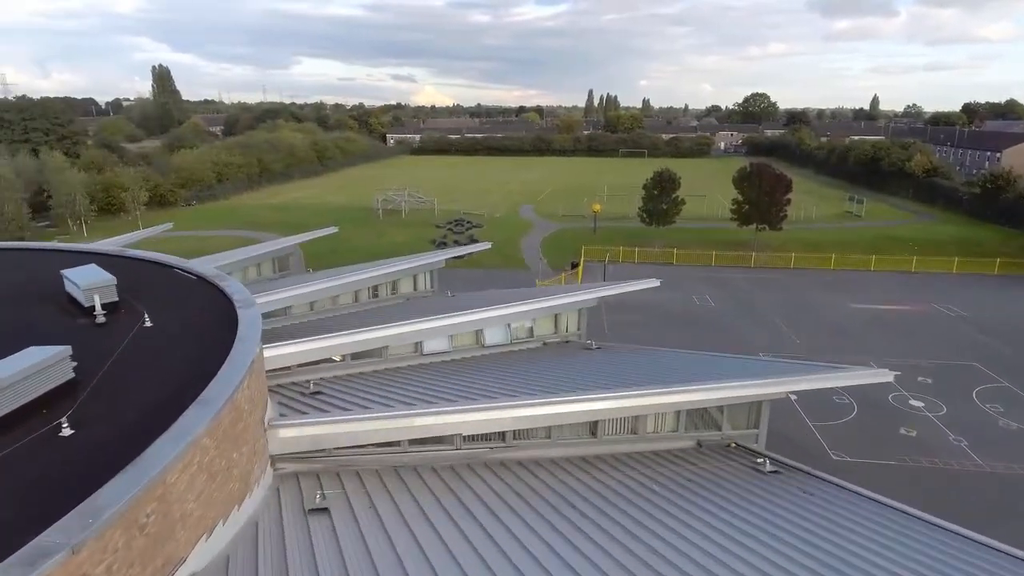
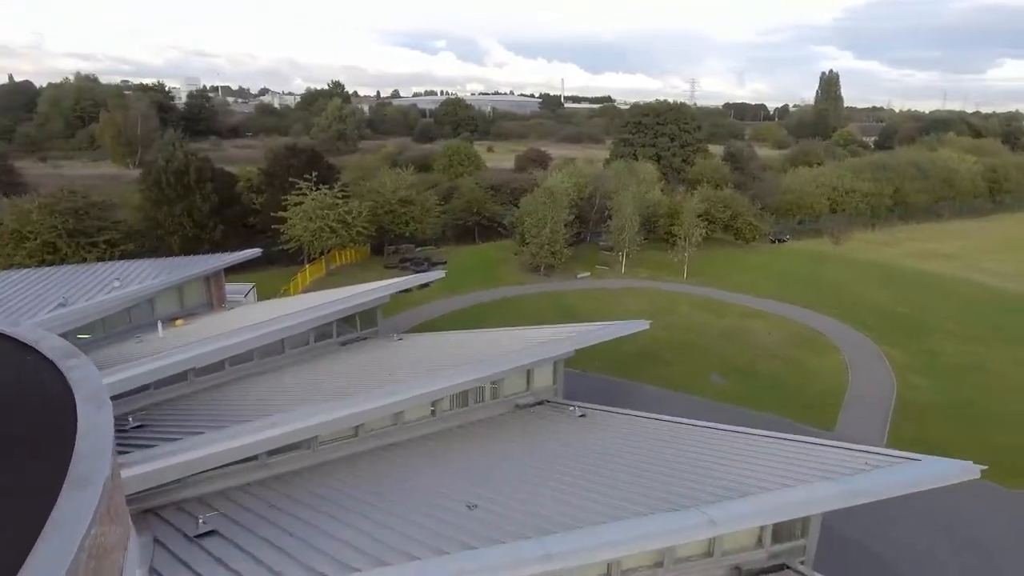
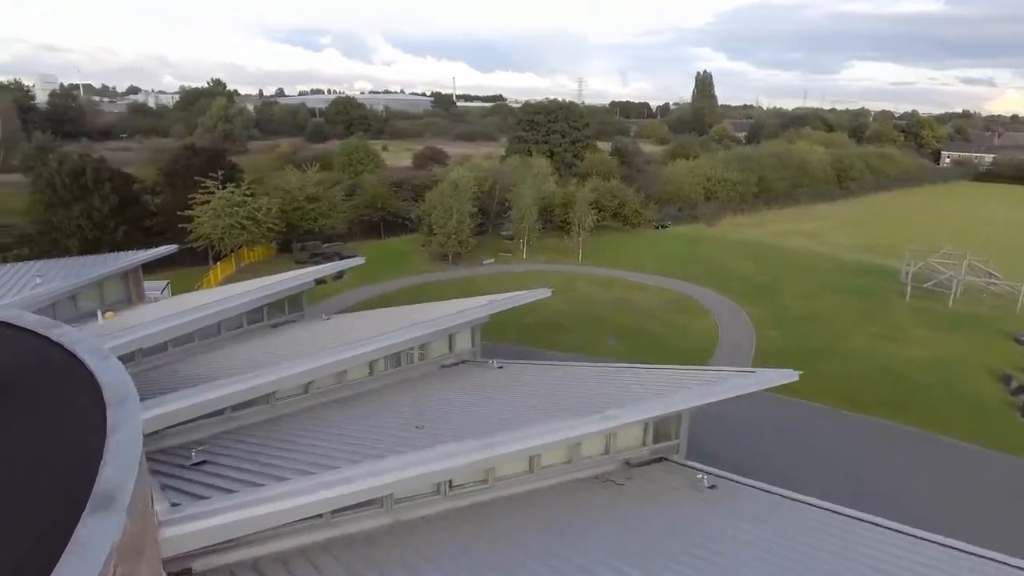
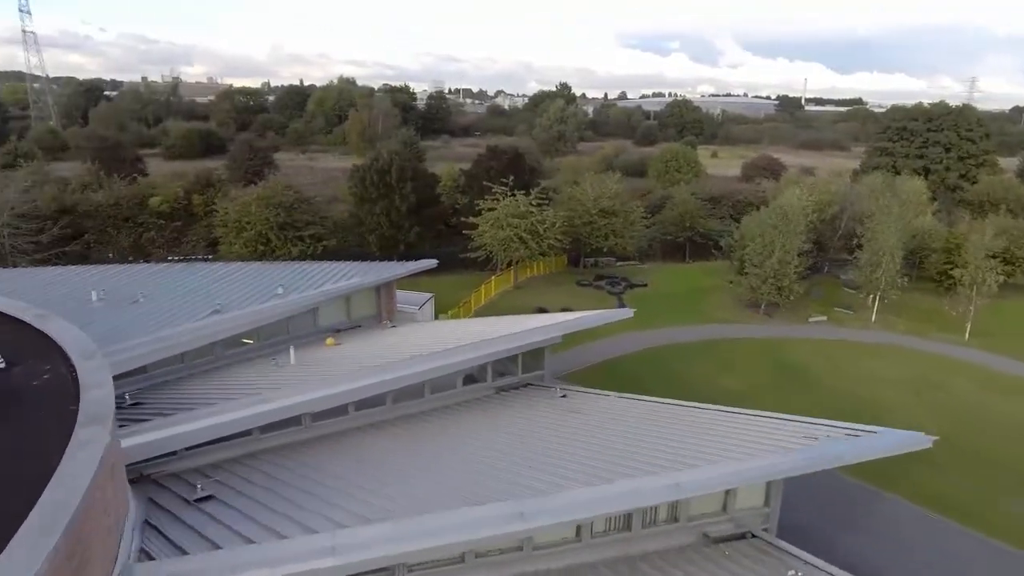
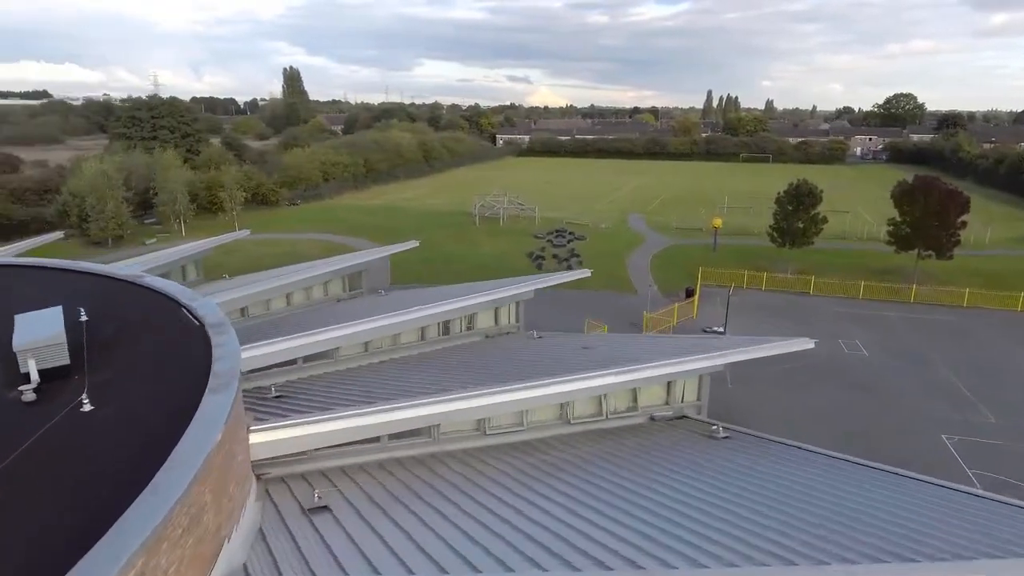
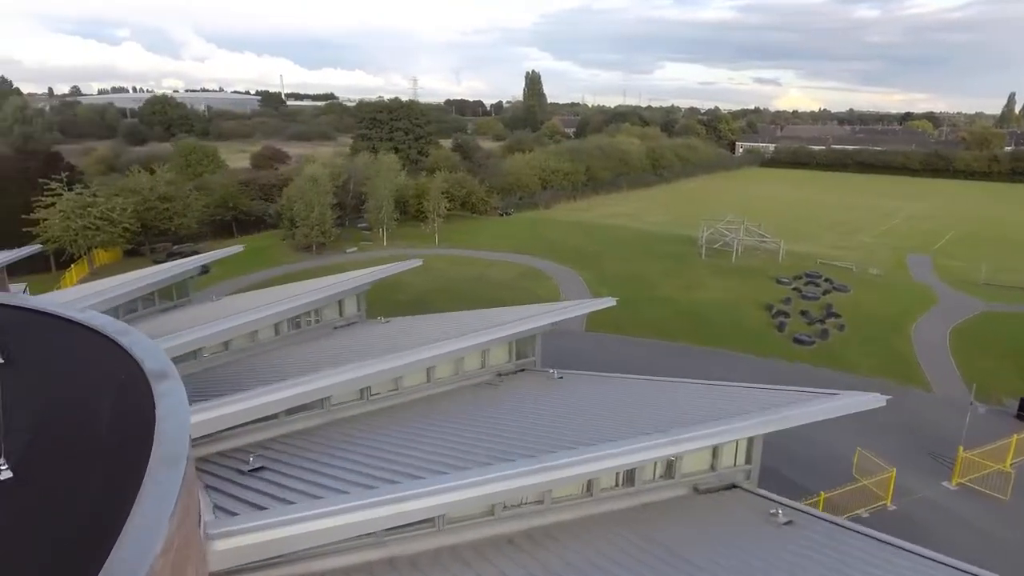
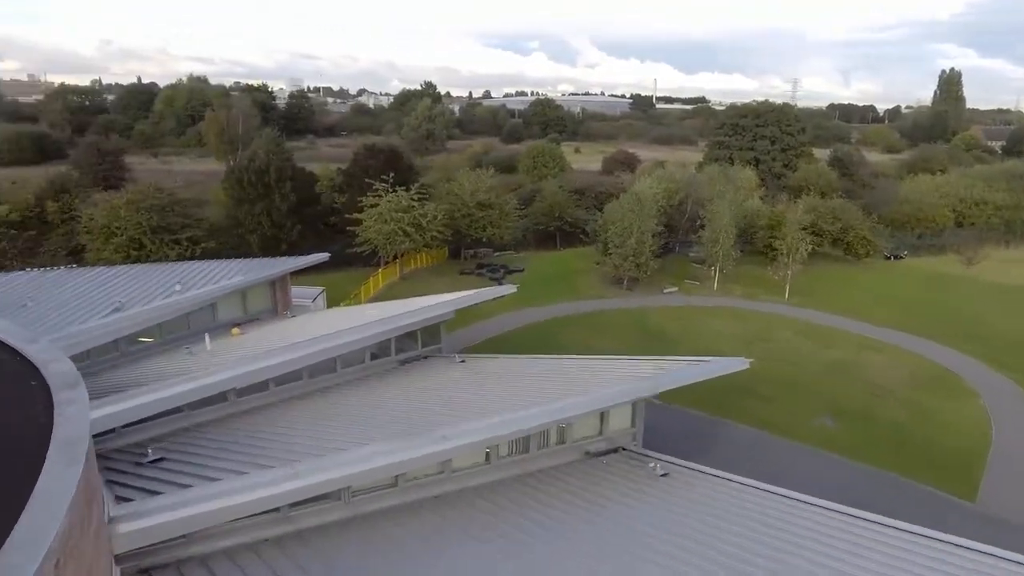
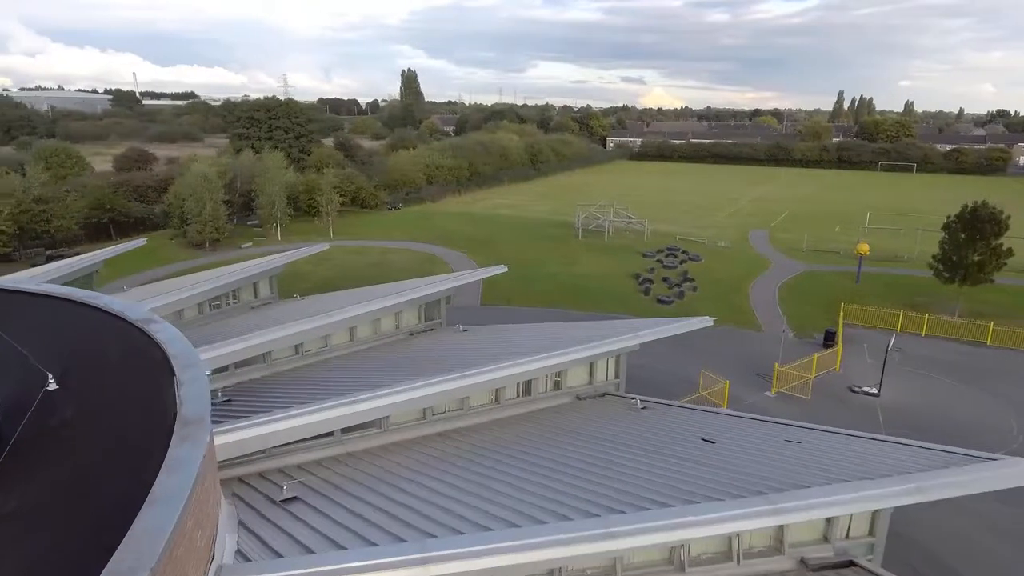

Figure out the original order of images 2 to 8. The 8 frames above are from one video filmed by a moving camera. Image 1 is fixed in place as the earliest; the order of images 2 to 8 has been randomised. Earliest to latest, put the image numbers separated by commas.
5, 8, 6, 3, 2, 7, 4
